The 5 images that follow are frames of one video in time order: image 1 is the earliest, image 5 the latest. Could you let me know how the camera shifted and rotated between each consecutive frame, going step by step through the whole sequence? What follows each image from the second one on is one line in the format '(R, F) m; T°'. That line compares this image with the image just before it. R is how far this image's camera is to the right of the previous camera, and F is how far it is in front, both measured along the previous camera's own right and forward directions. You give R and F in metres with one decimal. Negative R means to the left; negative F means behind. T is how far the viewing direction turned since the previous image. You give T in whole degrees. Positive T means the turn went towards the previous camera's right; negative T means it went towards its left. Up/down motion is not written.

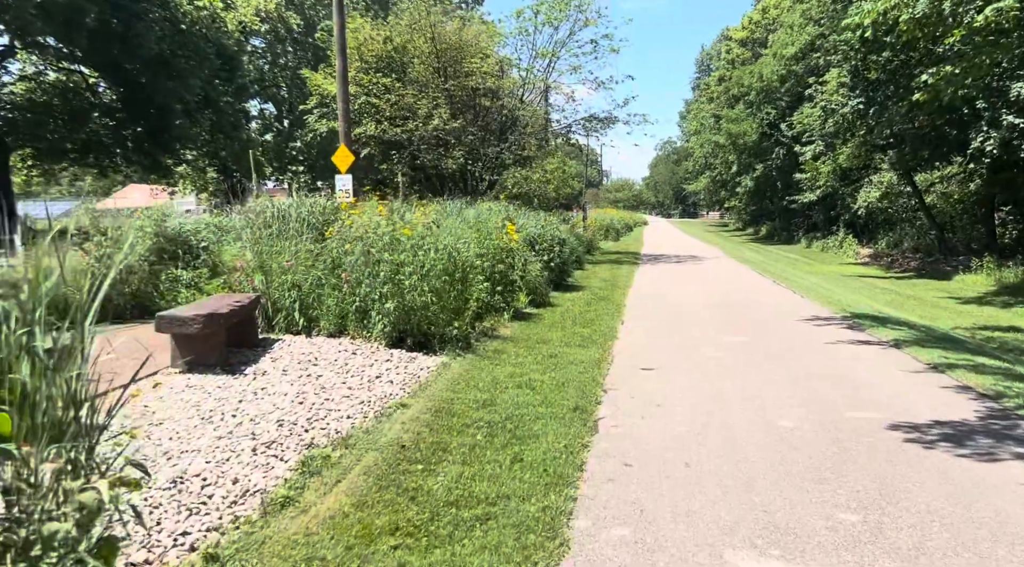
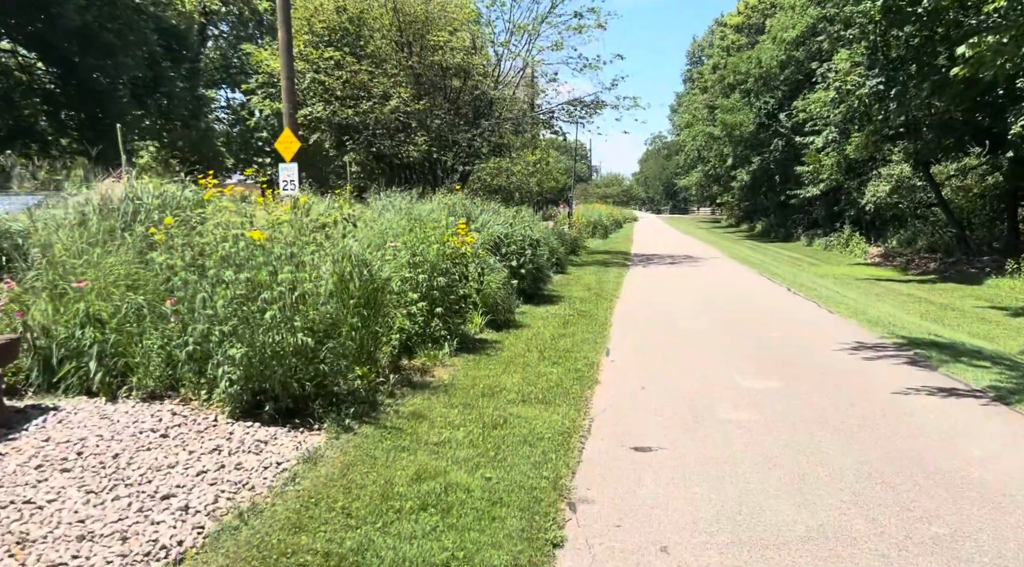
(+0.5, +2.9) m; +1°
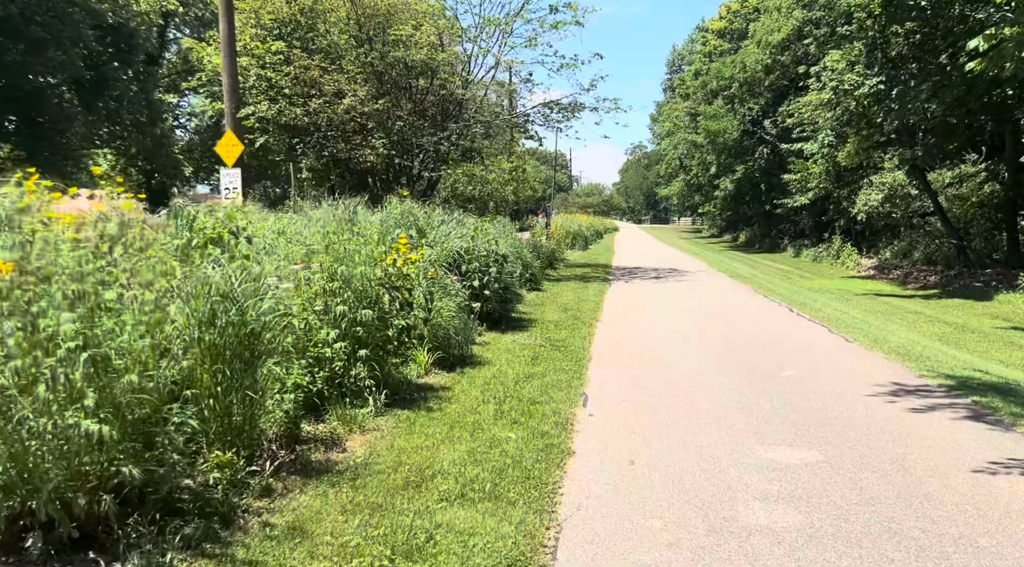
(+0.3, +1.9) m; +1°
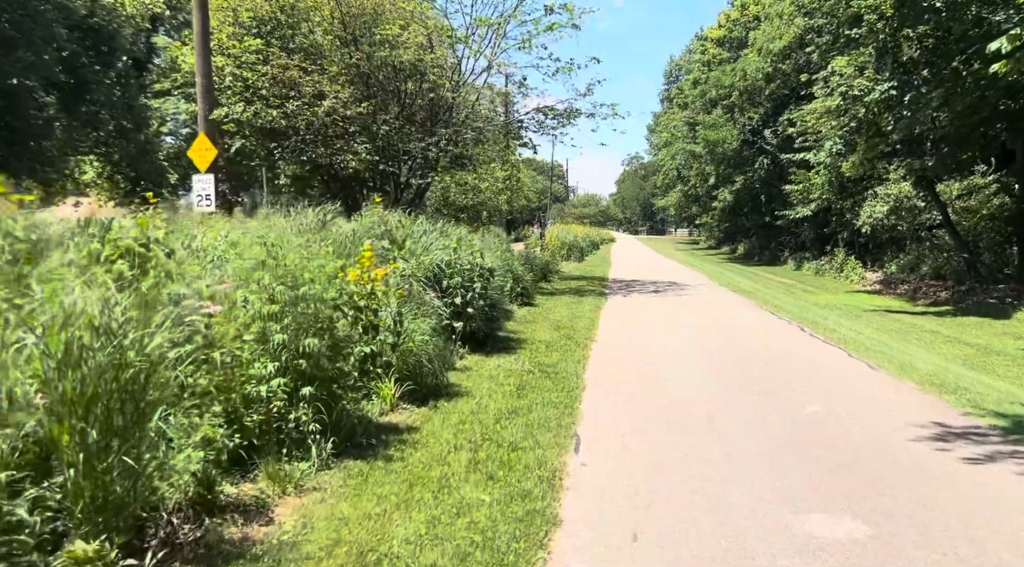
(+0.1, +1.0) m; 0°
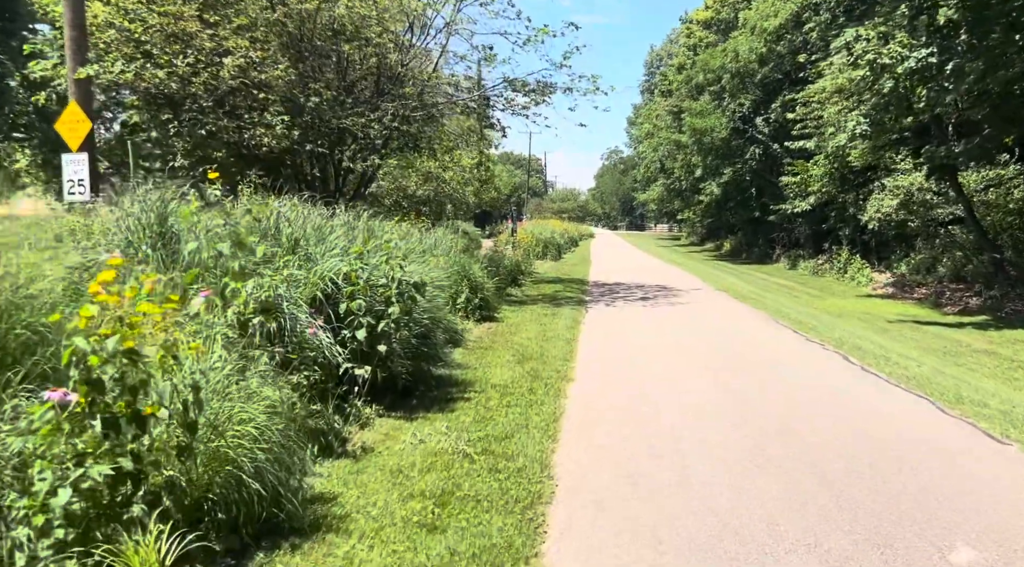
(+0.4, +3.2) m; +2°
